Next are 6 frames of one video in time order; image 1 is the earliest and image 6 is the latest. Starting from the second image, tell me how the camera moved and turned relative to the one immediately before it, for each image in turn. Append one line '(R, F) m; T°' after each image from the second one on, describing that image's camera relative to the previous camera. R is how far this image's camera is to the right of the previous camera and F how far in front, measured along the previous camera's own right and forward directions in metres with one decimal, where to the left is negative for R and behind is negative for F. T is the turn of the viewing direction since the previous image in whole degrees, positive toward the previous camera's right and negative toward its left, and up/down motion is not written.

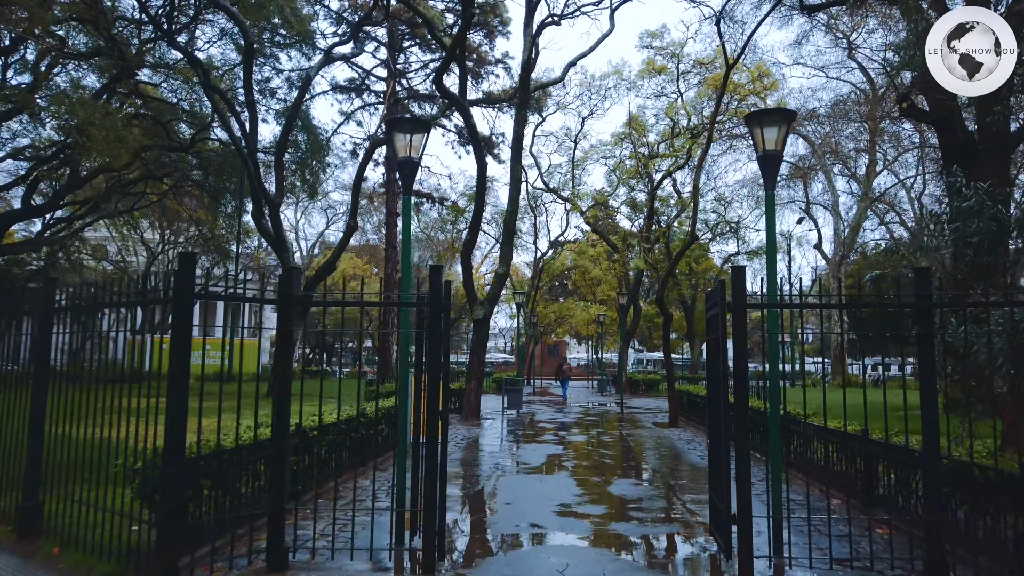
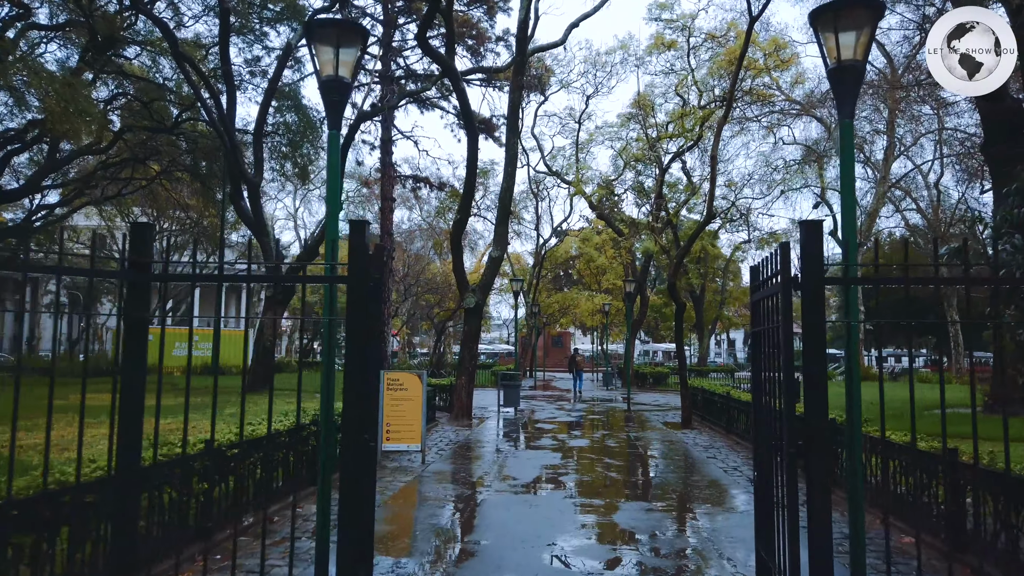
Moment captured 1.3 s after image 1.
(+0.2, +1.6) m; 0°
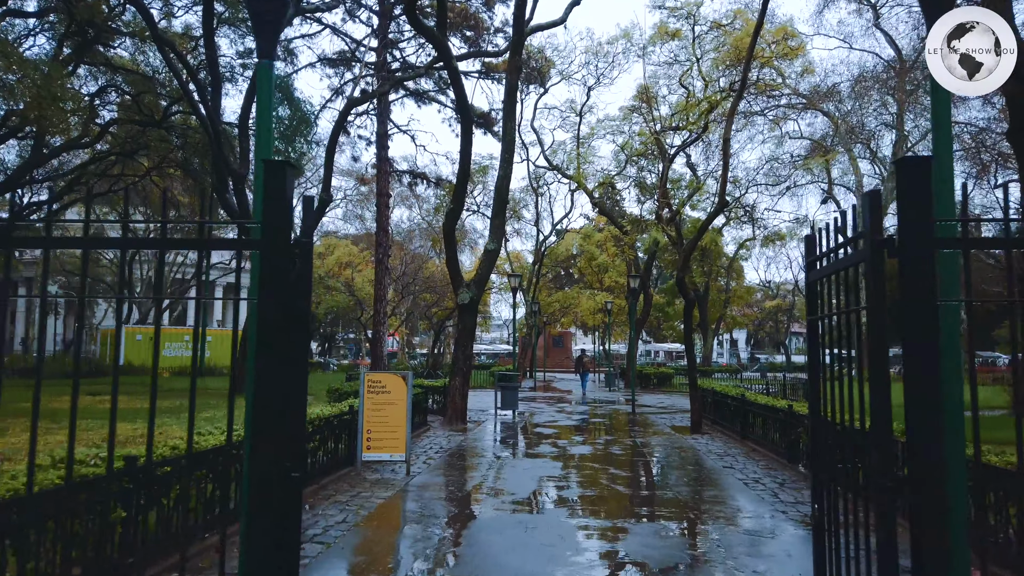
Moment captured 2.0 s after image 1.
(+0.1, +0.9) m; 0°
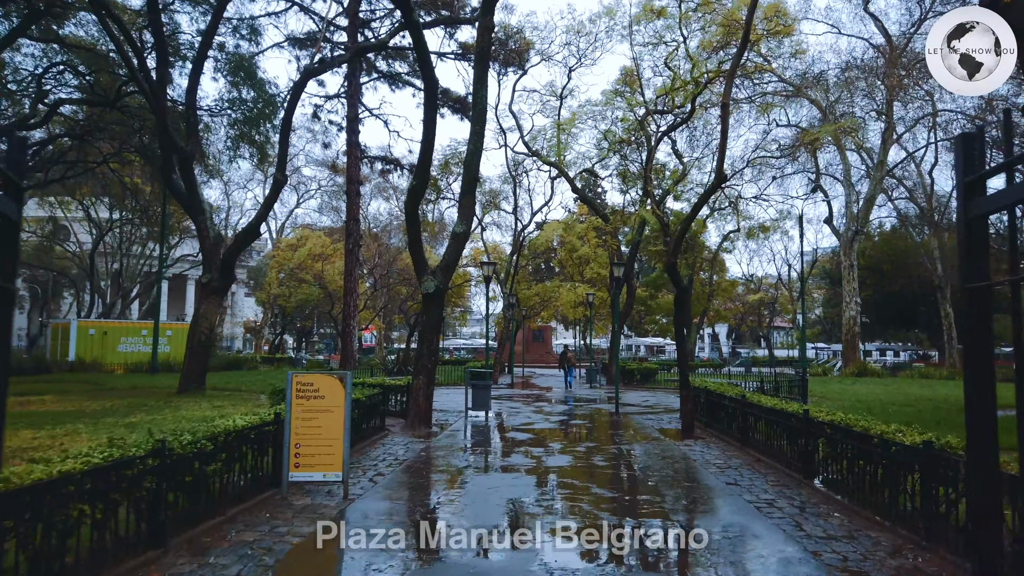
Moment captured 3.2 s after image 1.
(+0.2, +1.5) m; +1°
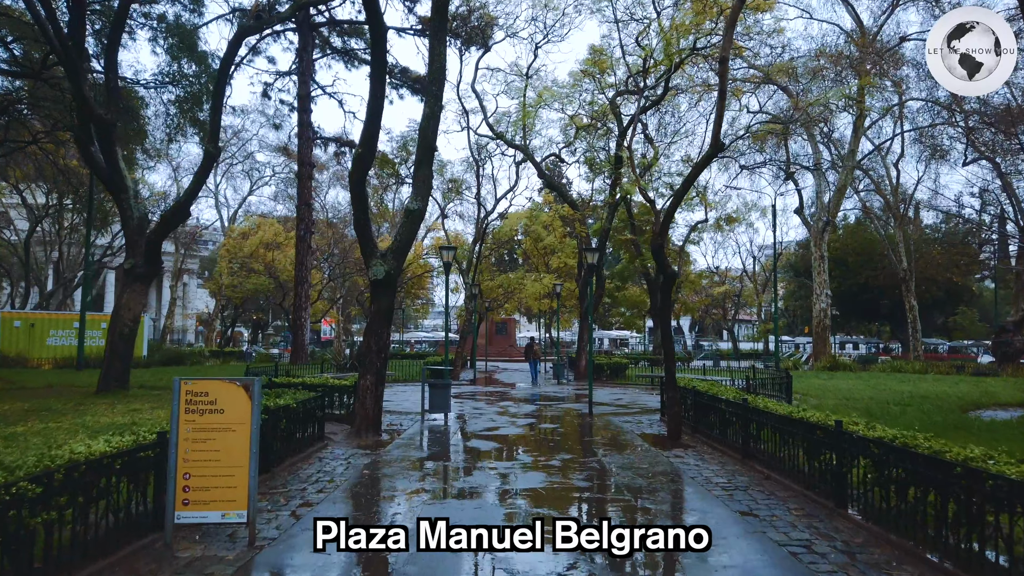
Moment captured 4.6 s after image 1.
(0.0, +1.6) m; +3°
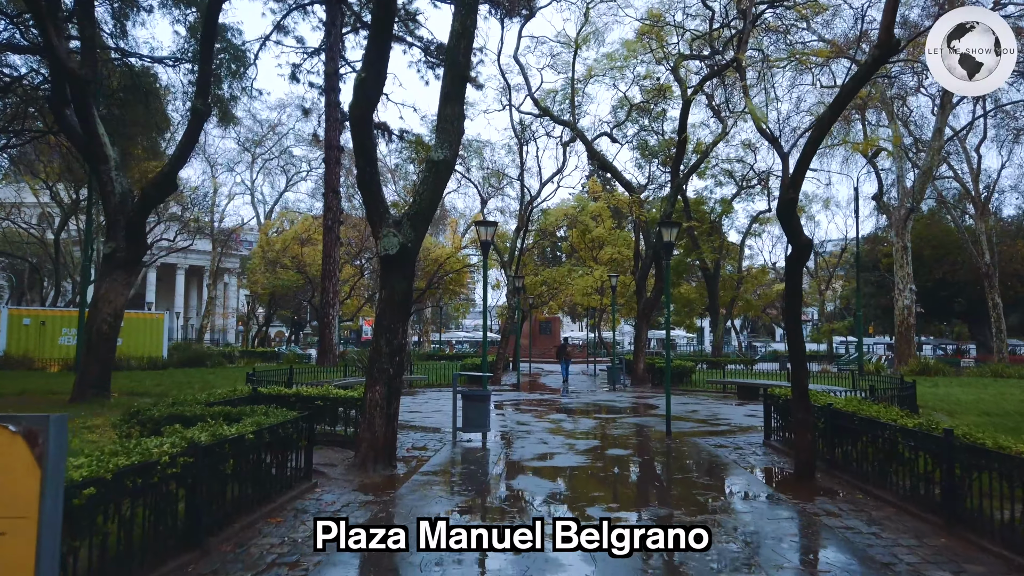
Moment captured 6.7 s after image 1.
(-0.2, +2.9) m; -3°
